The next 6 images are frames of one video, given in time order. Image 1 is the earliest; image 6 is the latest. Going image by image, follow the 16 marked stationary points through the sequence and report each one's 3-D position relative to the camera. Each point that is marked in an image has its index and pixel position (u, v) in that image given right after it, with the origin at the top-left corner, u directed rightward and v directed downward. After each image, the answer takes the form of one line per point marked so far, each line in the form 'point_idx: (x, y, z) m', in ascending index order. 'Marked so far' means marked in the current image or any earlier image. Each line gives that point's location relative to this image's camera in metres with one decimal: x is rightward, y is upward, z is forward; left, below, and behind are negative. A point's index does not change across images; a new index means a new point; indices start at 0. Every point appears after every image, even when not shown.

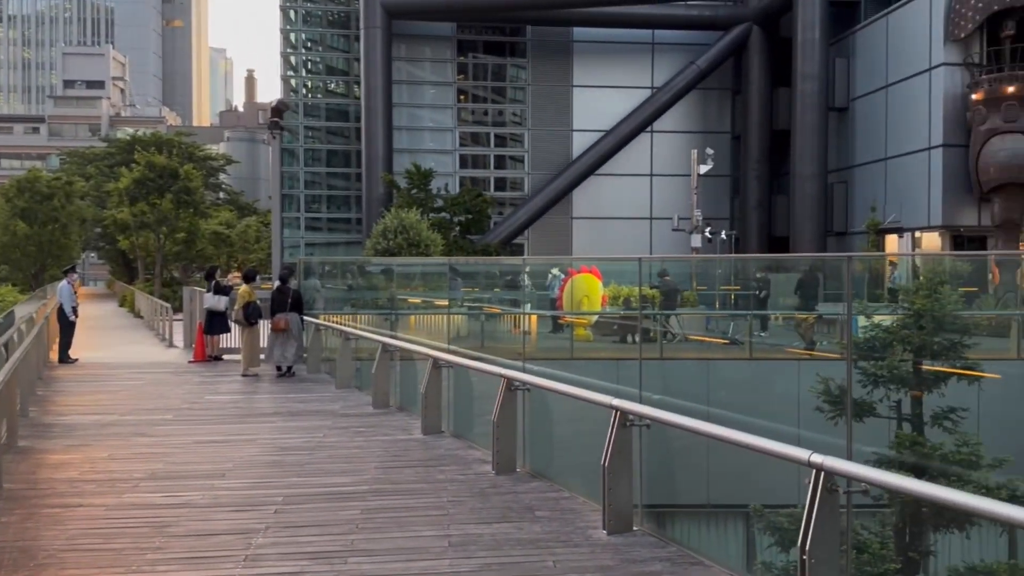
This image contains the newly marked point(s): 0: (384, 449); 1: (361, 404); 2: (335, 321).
0: (-1.2, -1.5, +7.7) m
1: (-1.8, -1.4, +10.0) m
2: (-3.0, -0.6, +14.2) m
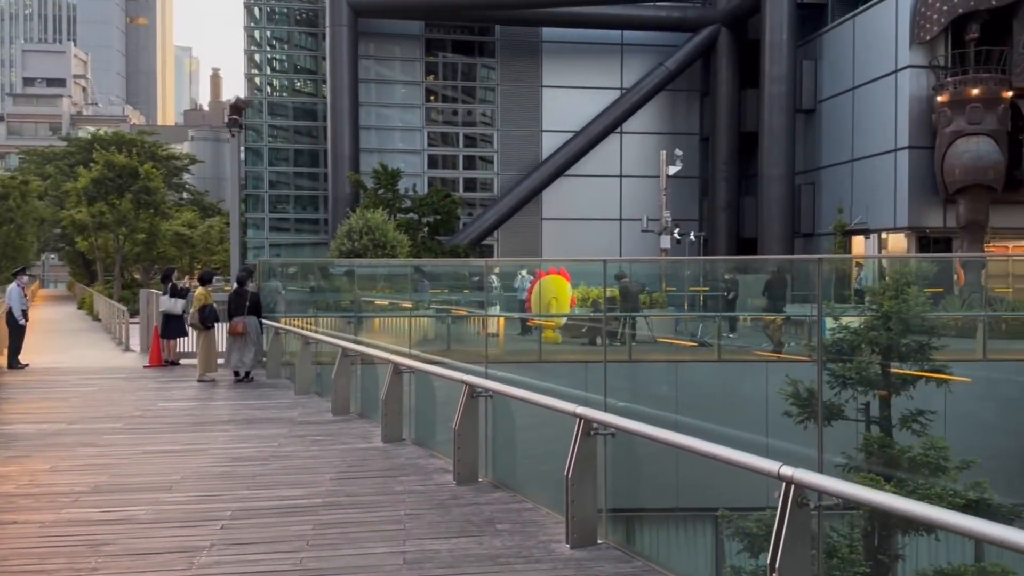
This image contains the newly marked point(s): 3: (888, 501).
0: (-1.5, -1.5, +7.4) m
1: (-2.2, -1.4, +9.6) m
2: (-3.6, -0.6, +13.8) m
3: (+1.5, -0.8, +3.2) m
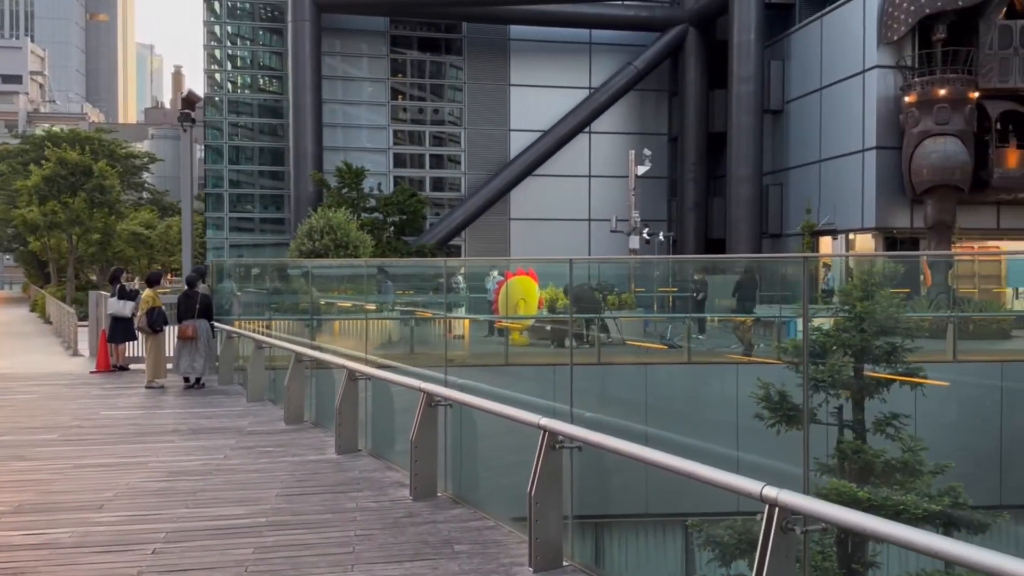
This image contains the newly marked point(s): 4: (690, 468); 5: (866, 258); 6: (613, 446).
0: (-1.8, -1.5, +6.9) m
1: (-2.6, -1.5, +9.1) m
2: (-4.1, -0.6, +13.3) m
3: (+1.3, -0.8, +2.9) m
4: (+0.8, -0.8, +3.9) m
5: (+2.2, +0.2, +5.3) m
6: (+0.5, -0.8, +4.3) m
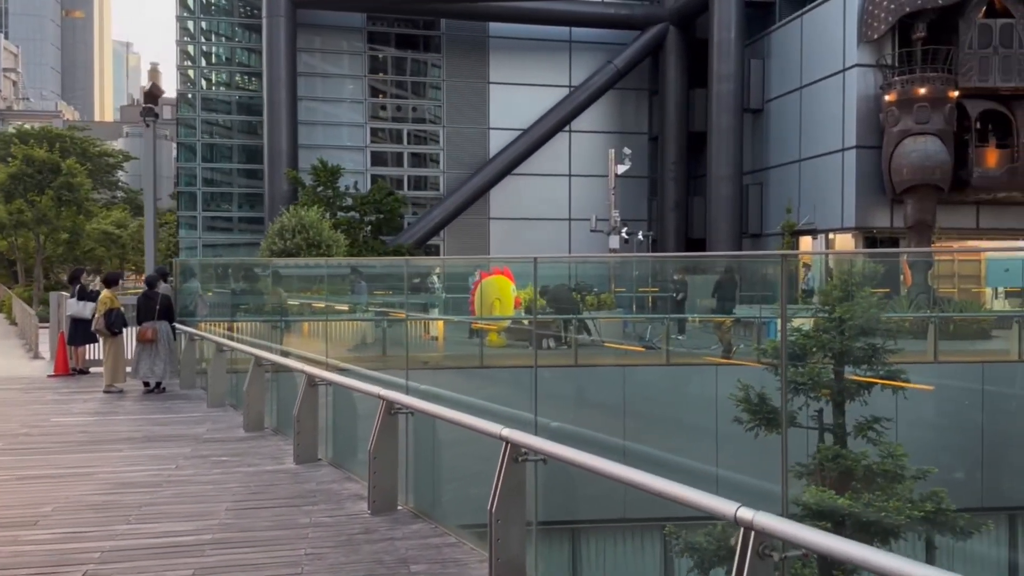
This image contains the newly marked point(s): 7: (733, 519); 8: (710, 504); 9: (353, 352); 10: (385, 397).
0: (-2.1, -1.5, +6.5) m
1: (-3.0, -1.5, +8.7) m
2: (-4.5, -0.6, +12.8) m
3: (+1.1, -0.8, +2.6) m
4: (+0.6, -0.8, +3.6) m
5: (+2.0, +0.2, +5.0) m
6: (+0.3, -0.8, +4.0) m
7: (+0.8, -0.9, +3.1) m
8: (+0.8, -0.9, +3.3) m
9: (-1.9, -0.8, +10.4) m
10: (-0.9, -0.7, +5.6) m
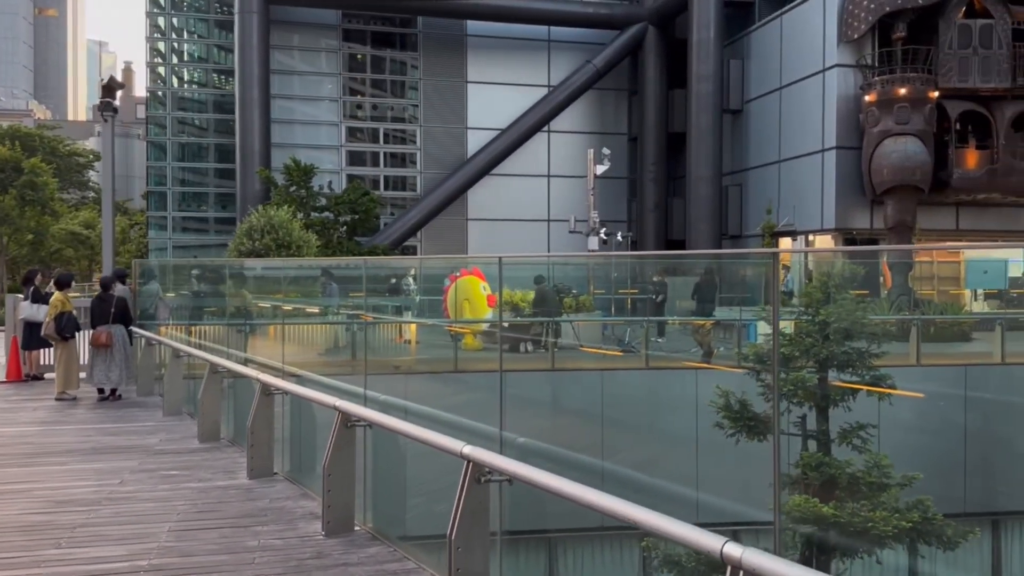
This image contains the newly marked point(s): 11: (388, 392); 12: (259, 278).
0: (-2.3, -1.6, +6.0) m
1: (-3.2, -1.5, +8.2) m
2: (-4.9, -0.7, +12.3) m
3: (+1.0, -0.8, +2.2) m
4: (+0.5, -0.9, +3.2) m
5: (+1.8, +0.2, +4.6) m
6: (+0.1, -0.8, +3.6) m
7: (+0.7, -0.9, +2.7) m
8: (+0.6, -0.9, +2.9) m
9: (-2.2, -0.8, +10.0) m
10: (-1.1, -0.8, +5.2) m
11: (-1.3, -1.1, +9.0) m
12: (-3.4, +0.2, +11.1) m
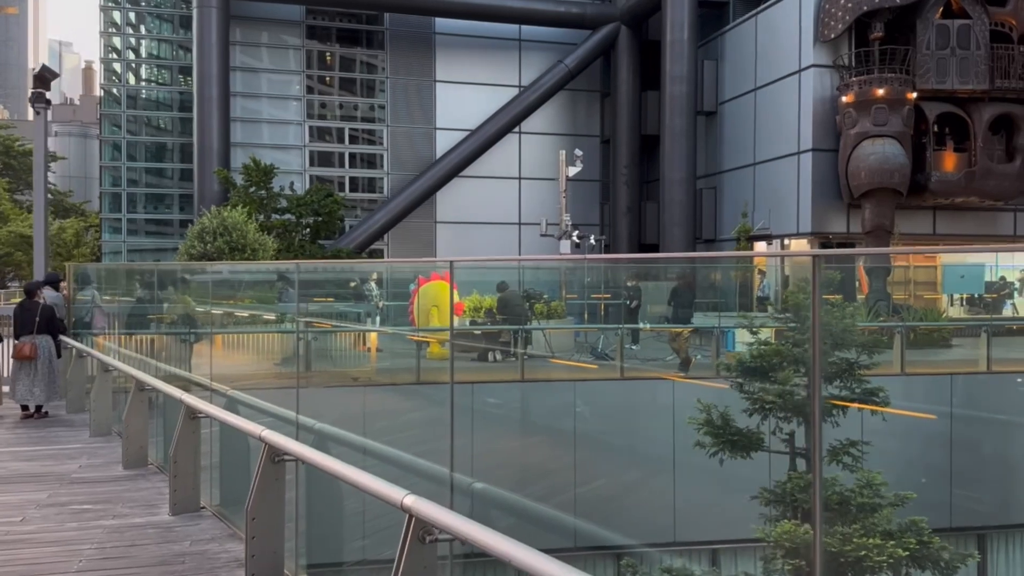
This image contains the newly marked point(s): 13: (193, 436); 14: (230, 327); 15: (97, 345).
0: (-2.6, -1.6, +5.2) m
1: (-3.6, -1.5, +7.4) m
2: (-5.4, -0.8, +11.4) m
3: (+0.9, -0.9, +1.5) m
4: (+0.3, -0.9, +2.4) m
5: (+1.6, +0.1, +3.9) m
6: (-0.1, -0.9, +2.8) m
7: (+0.6, -0.9, +2.0) m
8: (+0.5, -0.9, +2.1) m
9: (-2.6, -0.9, +9.2) m
10: (-1.3, -0.8, +4.4) m
11: (-1.7, -1.2, +8.2) m
12: (-3.9, +0.1, +10.2) m
13: (-2.2, -1.0, +5.7) m
14: (-3.4, -0.5, +9.8) m
15: (-6.2, -0.9, +12.3) m
